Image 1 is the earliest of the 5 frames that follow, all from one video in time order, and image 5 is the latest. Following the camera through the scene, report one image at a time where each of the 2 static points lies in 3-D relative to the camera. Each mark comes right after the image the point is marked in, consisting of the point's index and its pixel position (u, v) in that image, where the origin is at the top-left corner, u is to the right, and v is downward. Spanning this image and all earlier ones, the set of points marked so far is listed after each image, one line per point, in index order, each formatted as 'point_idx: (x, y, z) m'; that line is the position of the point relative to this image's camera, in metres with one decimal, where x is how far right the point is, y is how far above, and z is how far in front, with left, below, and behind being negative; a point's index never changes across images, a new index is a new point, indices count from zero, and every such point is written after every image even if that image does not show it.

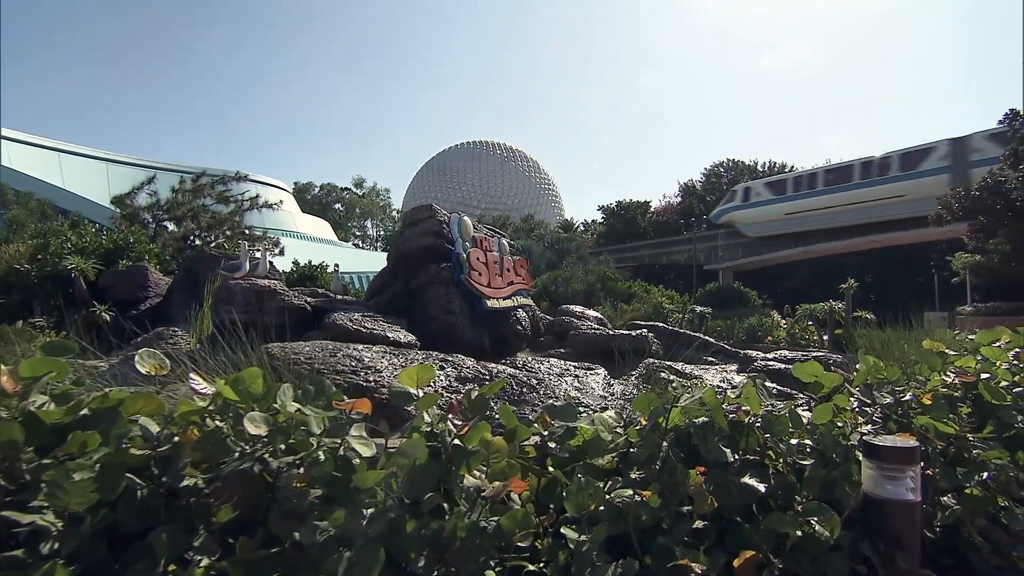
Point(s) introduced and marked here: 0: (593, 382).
0: (+1.0, -1.3, +7.1) m
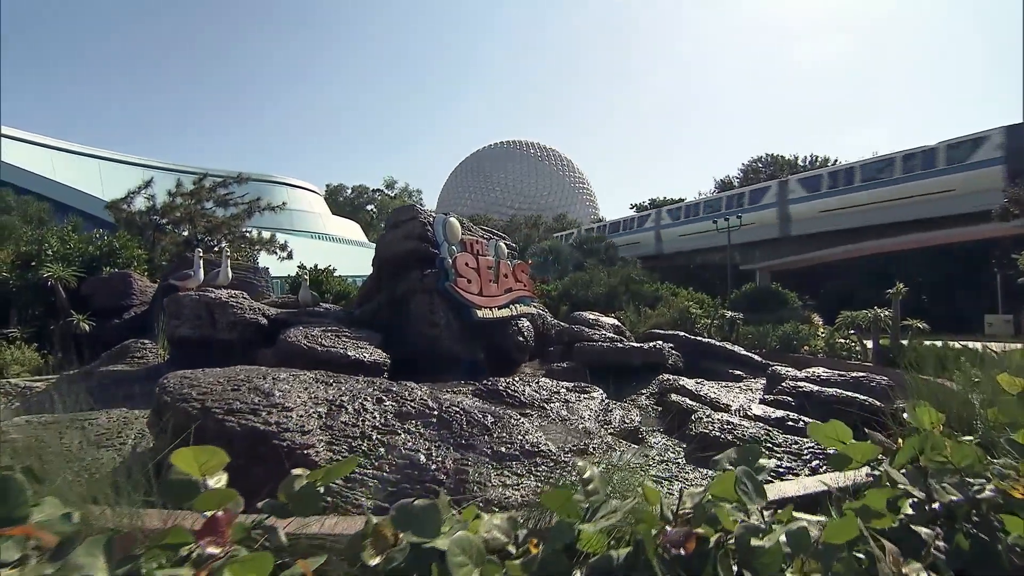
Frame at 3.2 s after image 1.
0: (+0.8, -1.4, +6.0) m
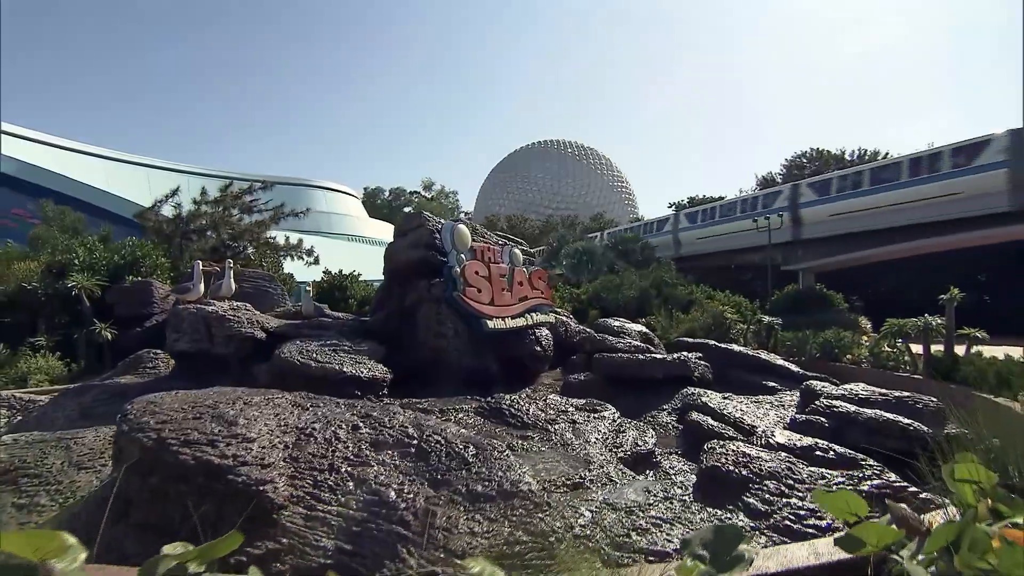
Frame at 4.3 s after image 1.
0: (+0.8, -1.6, +5.6) m
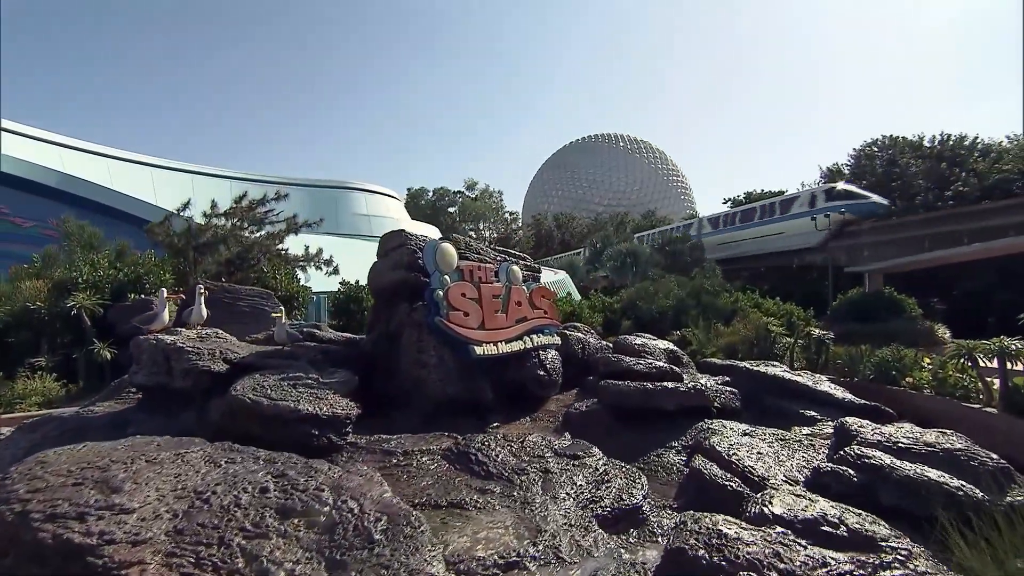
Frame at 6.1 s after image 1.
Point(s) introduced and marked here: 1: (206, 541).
0: (+0.4, -1.9, +5.0) m
1: (-1.9, -1.6, +3.3) m
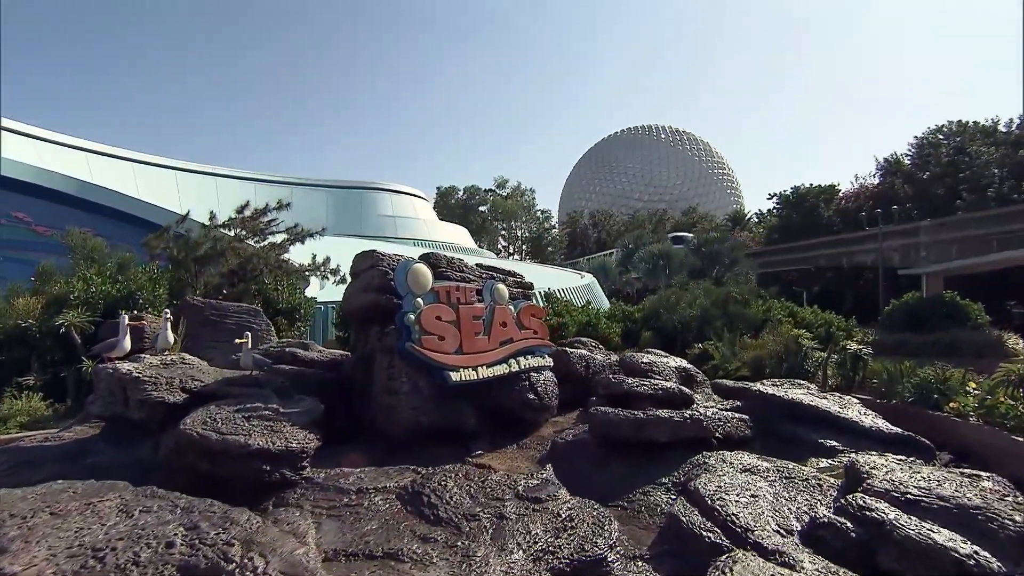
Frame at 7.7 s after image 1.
0: (-0.1, -2.2, +4.6) m
1: (-2.5, -1.9, +3.1) m
